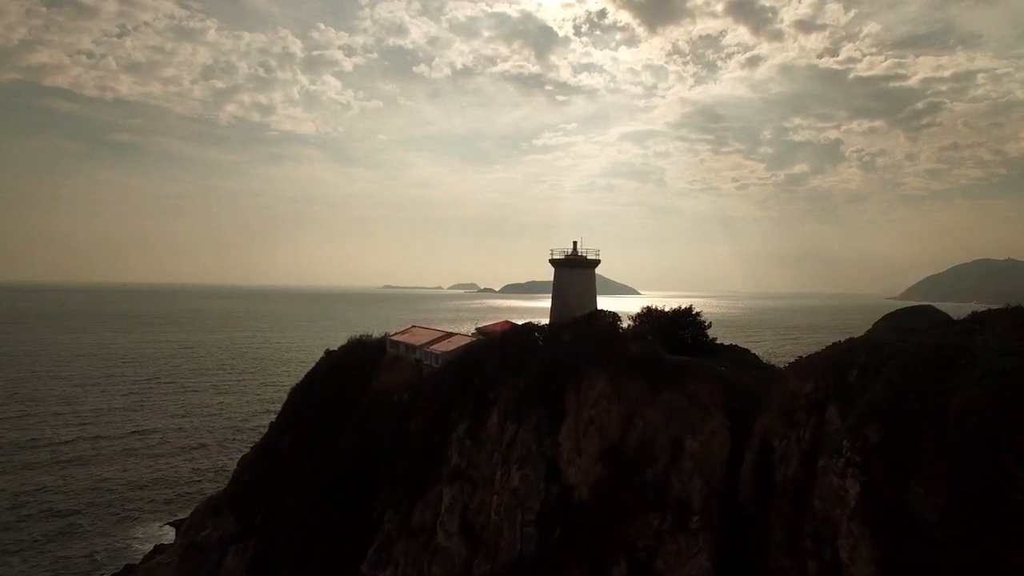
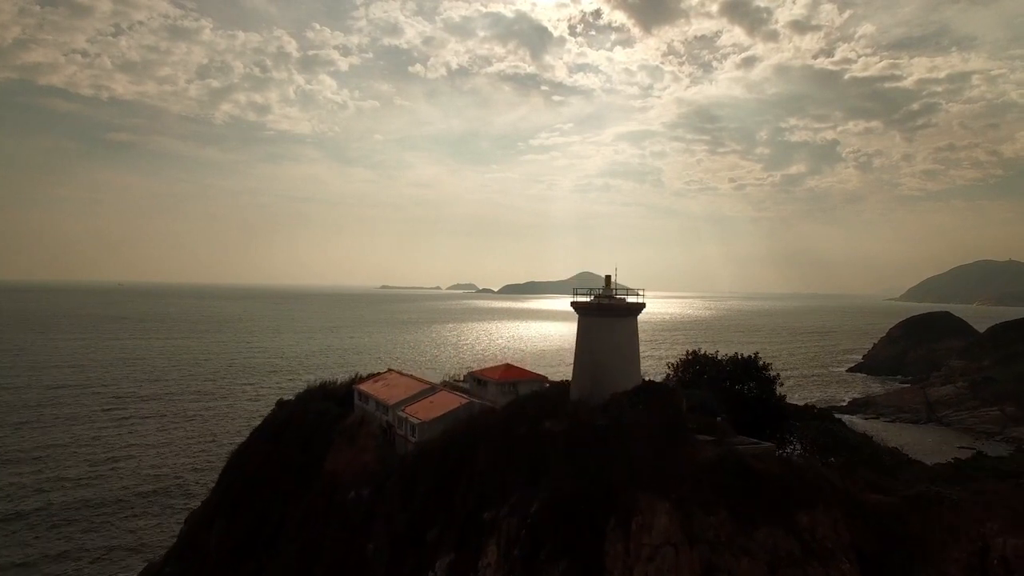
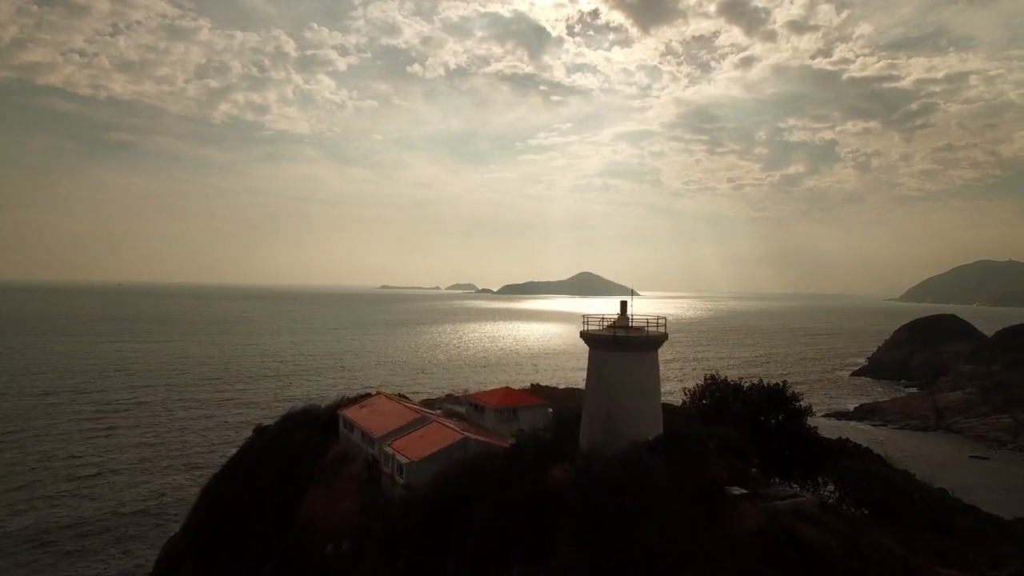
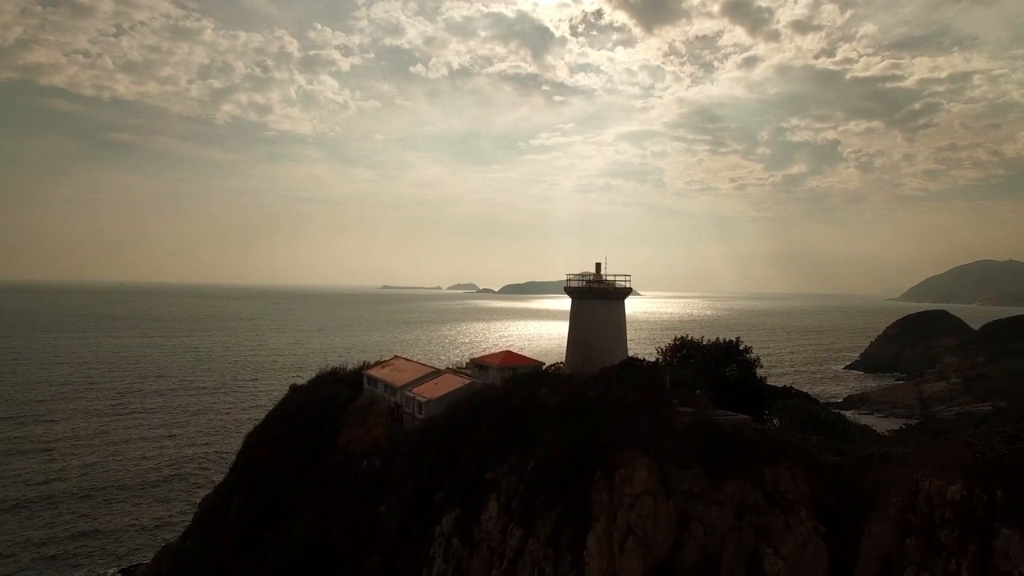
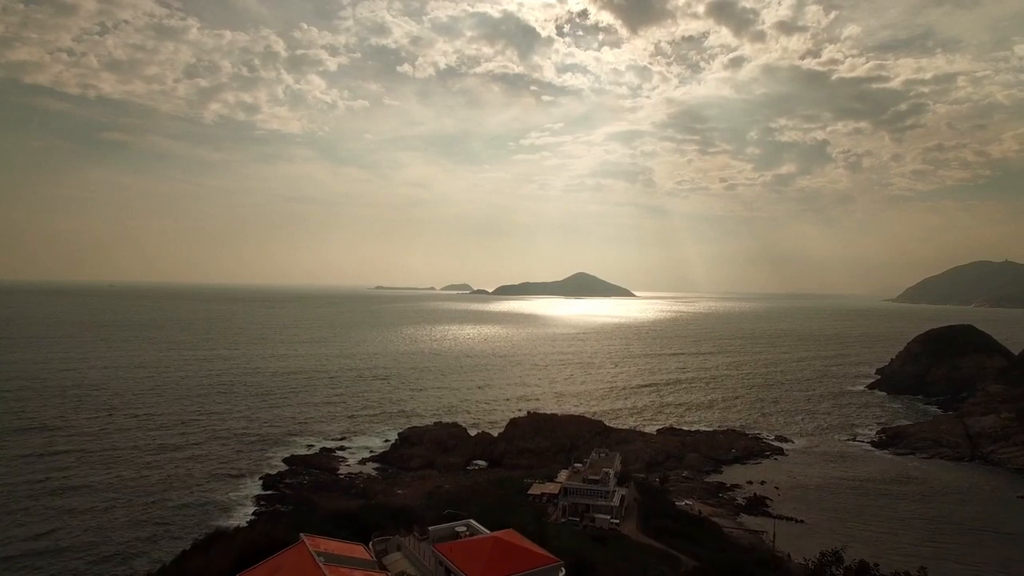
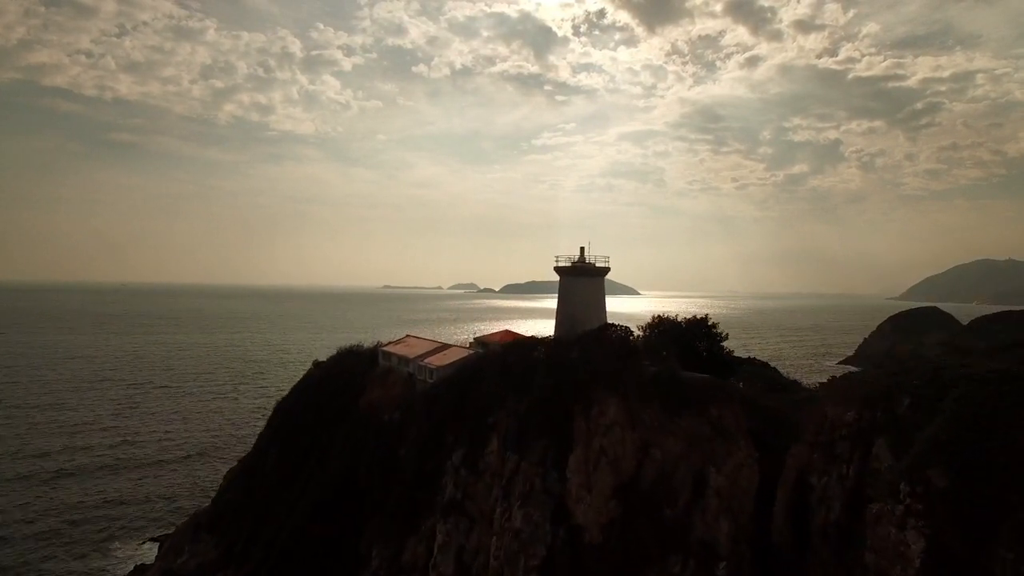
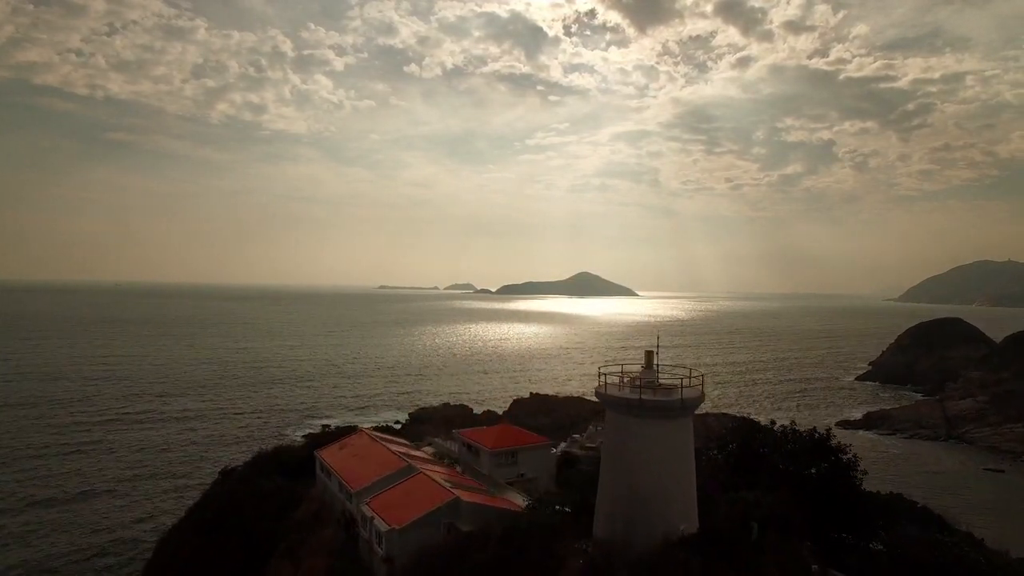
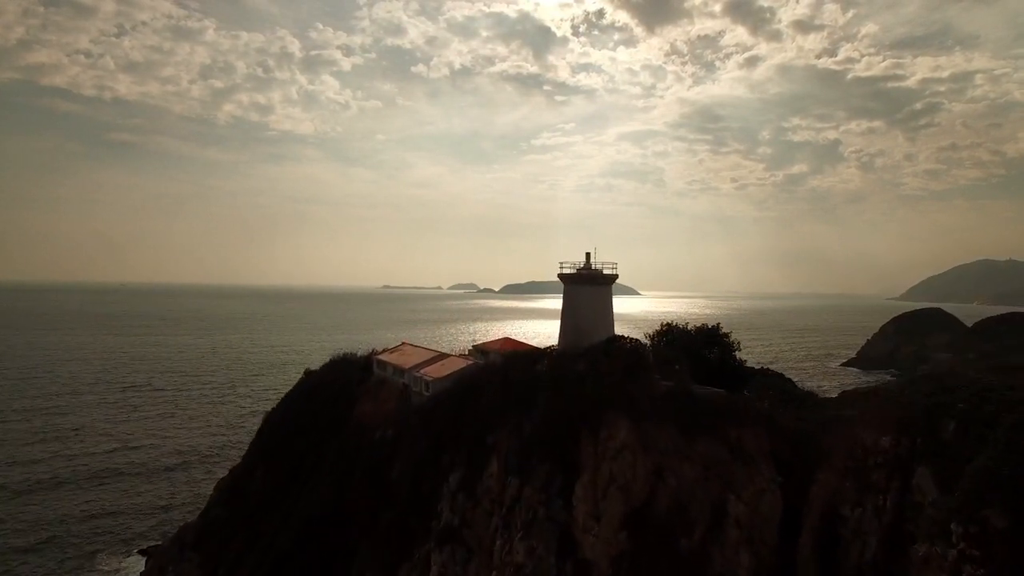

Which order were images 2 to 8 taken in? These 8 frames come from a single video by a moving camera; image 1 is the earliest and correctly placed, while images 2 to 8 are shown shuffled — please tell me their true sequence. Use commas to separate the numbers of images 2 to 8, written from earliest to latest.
6, 8, 4, 2, 3, 7, 5
